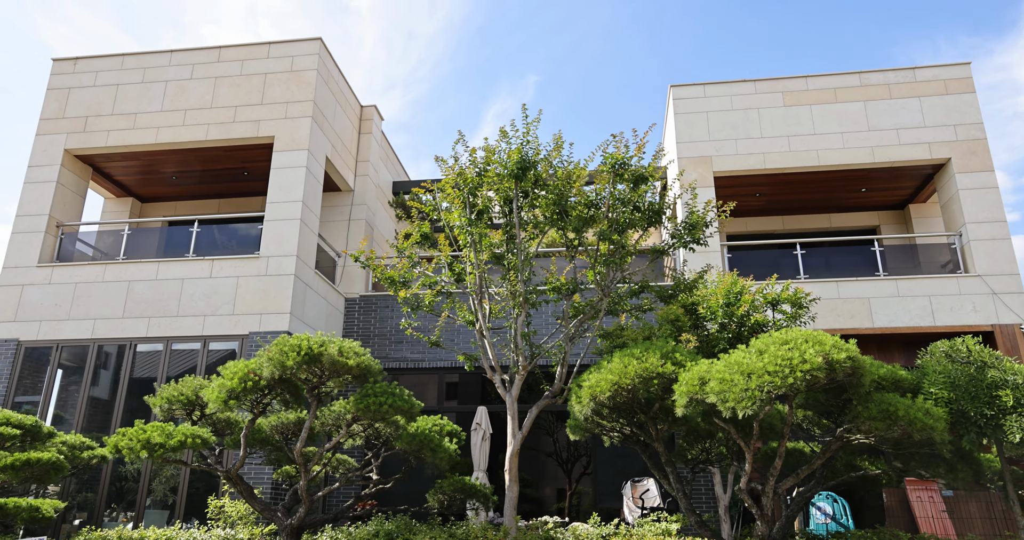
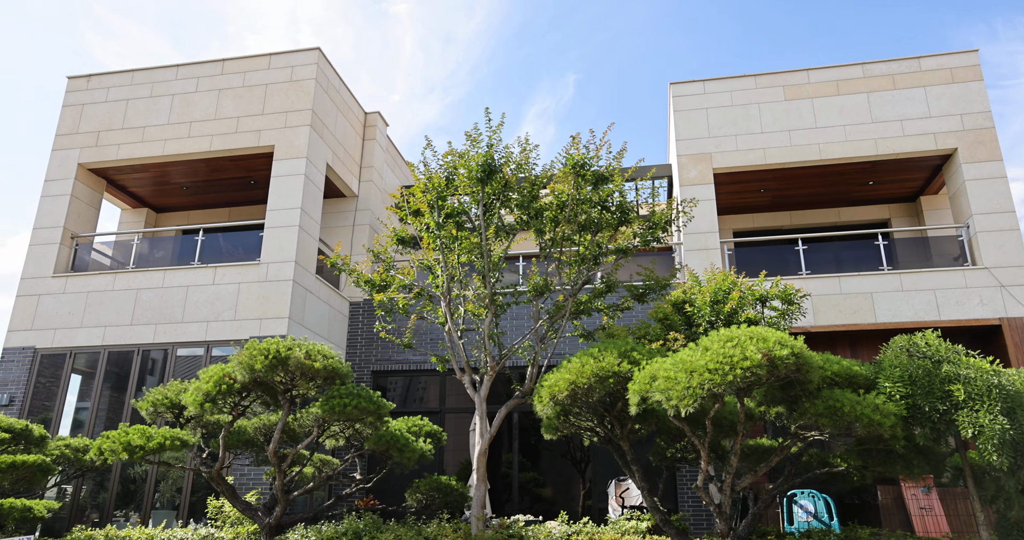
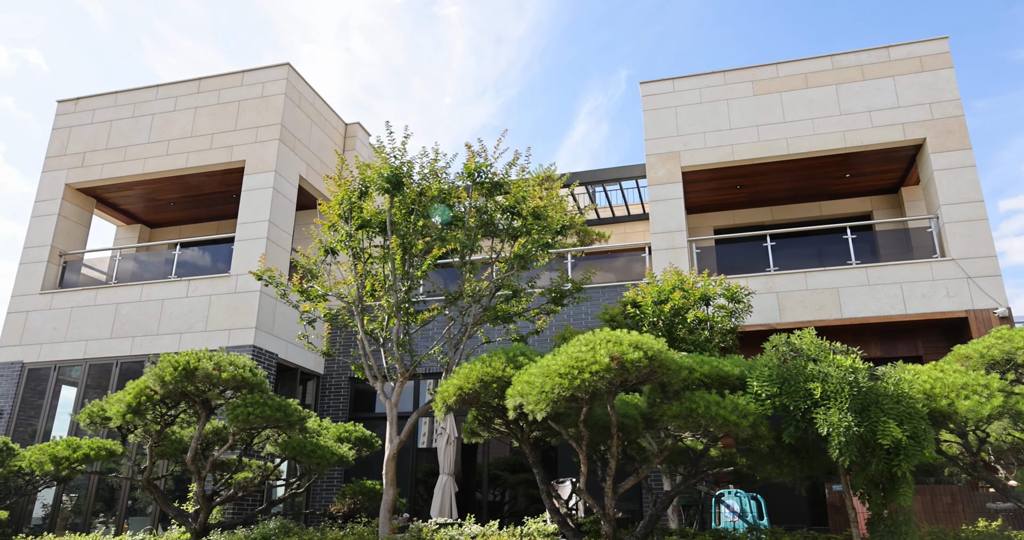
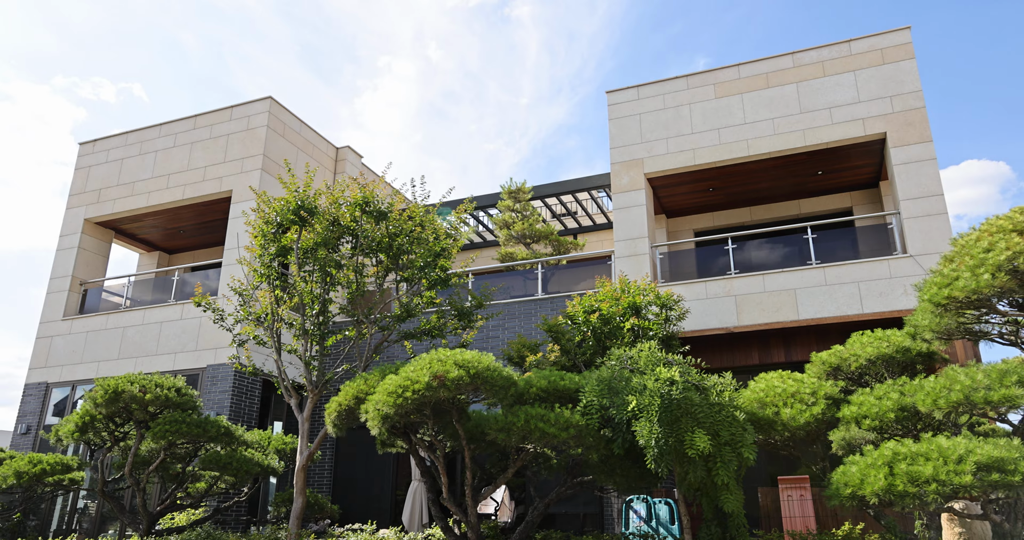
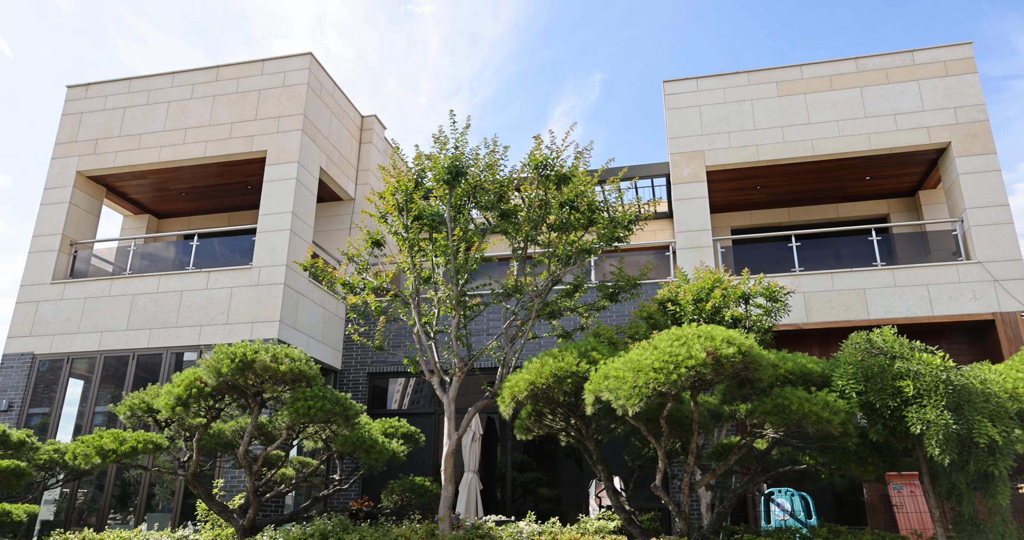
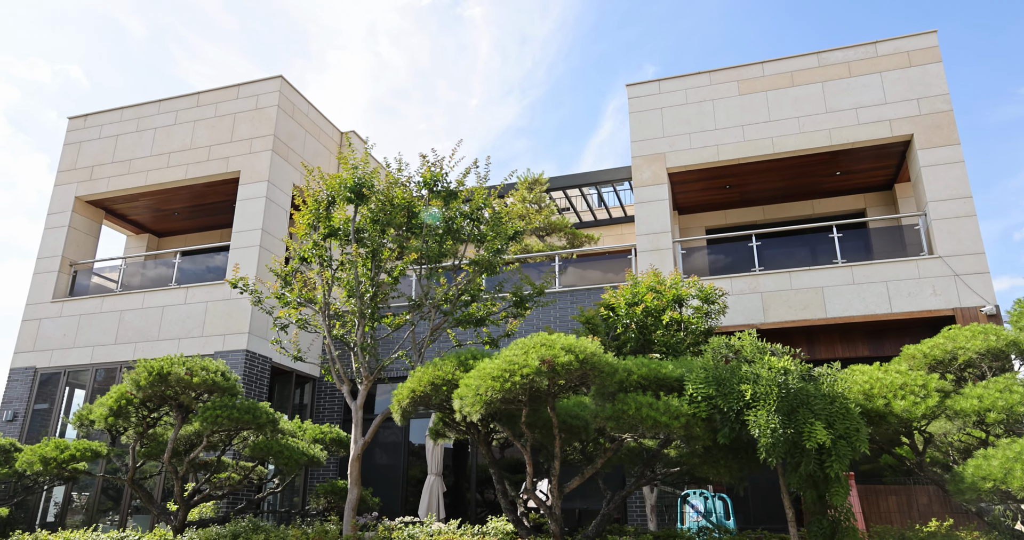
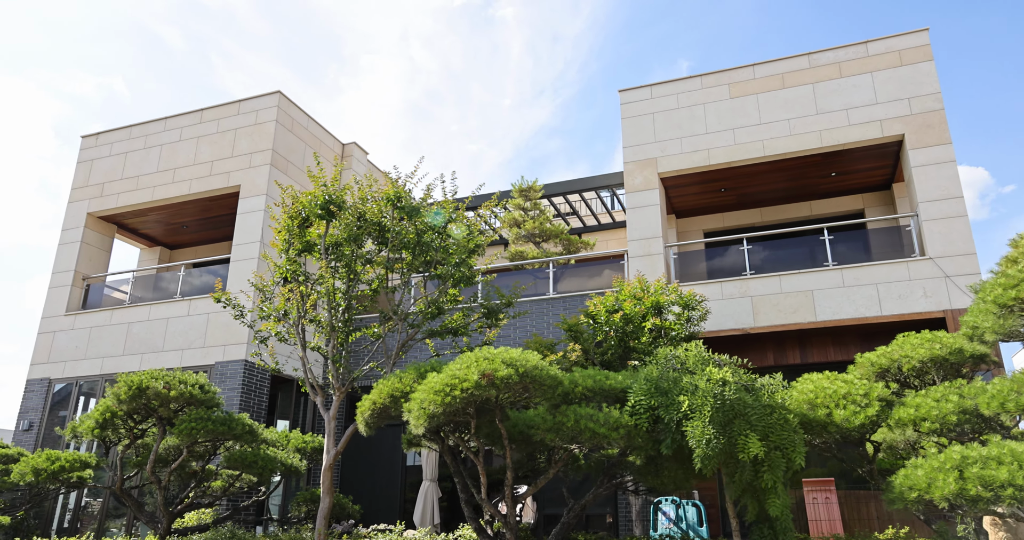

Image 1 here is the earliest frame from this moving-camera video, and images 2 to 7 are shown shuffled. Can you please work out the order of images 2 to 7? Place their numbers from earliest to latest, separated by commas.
2, 5, 3, 6, 7, 4
